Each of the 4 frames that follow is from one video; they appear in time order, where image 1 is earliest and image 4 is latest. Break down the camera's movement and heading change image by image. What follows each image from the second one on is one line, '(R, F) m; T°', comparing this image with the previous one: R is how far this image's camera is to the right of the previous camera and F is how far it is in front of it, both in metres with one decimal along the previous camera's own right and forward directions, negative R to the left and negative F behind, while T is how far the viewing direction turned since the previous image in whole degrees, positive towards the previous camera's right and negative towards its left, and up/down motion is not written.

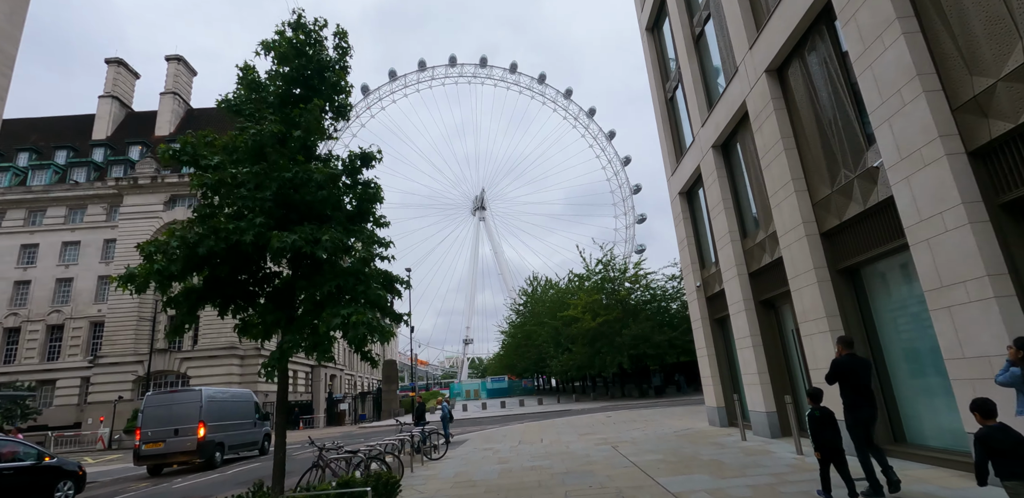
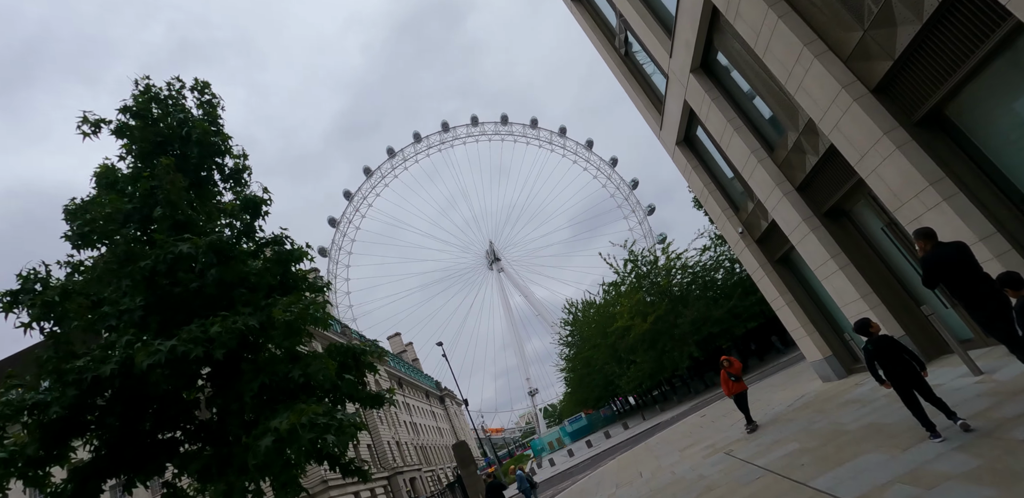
(+0.4, +2.4) m; -1°
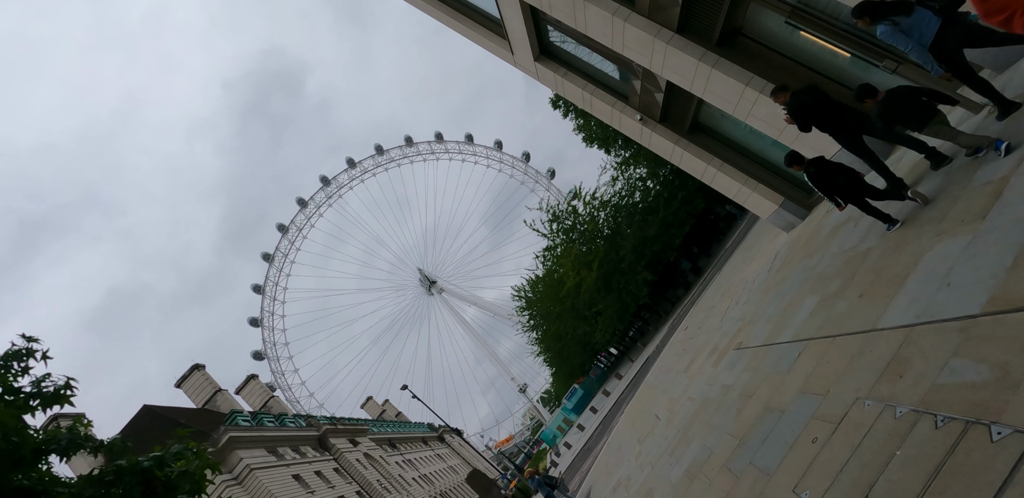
(+0.5, +2.3) m; +8°
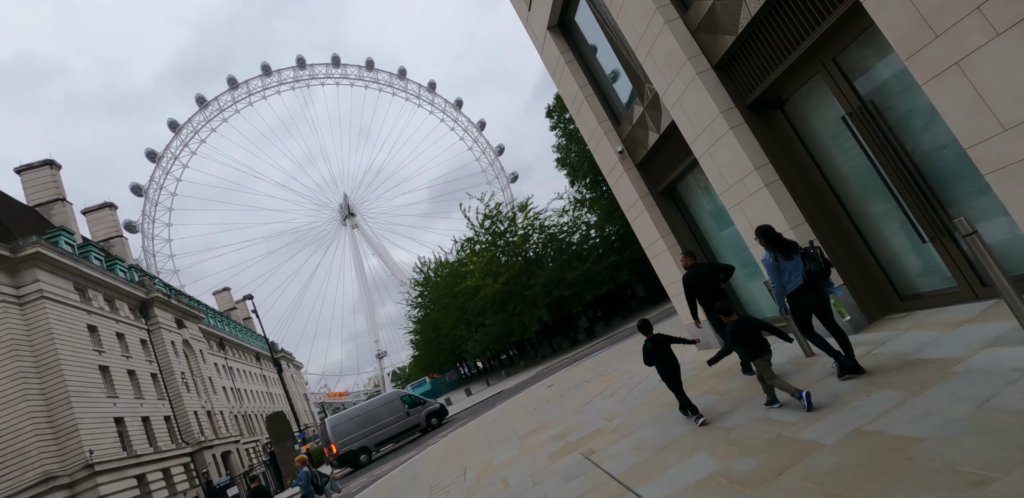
(+0.7, +2.4) m; +8°
